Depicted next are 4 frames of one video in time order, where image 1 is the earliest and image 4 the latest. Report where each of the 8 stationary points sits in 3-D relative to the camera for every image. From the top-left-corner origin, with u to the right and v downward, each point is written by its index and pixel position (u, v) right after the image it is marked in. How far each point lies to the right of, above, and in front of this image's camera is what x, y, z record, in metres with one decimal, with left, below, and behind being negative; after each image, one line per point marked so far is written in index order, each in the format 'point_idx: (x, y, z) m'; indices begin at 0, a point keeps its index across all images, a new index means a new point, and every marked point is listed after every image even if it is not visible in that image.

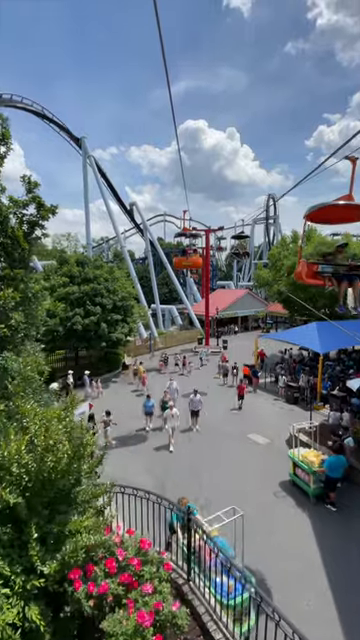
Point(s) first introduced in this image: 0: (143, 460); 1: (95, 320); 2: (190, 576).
0: (-1.4, -5.0, +10.0) m
1: (-5.5, 0.0, +18.4) m
2: (+0.1, -3.7, +4.1) m
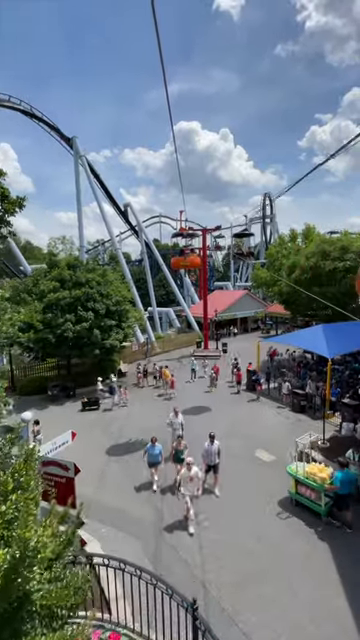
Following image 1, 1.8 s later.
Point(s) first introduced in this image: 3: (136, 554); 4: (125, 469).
0: (-1.3, -5.2, +9.0) m
1: (-5.7, -0.4, +17.3) m
2: (+0.2, -3.9, +3.0) m
3: (-1.0, -5.5, +6.6) m
4: (-1.9, -5.2, +9.8) m
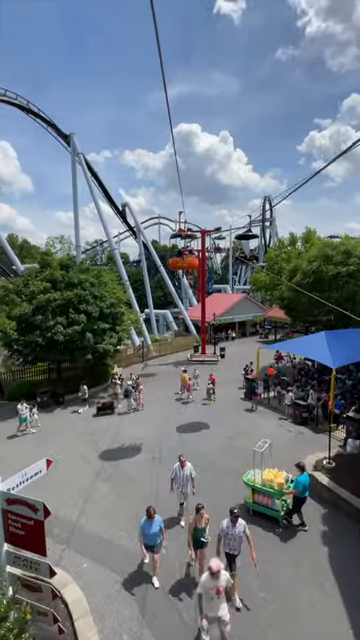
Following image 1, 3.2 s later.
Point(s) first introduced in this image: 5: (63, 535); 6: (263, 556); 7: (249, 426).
0: (-1.6, -5.4, +8.2) m
1: (-5.9, -0.6, +16.5) m
2: (0.0, -4.1, +2.2) m
3: (-1.2, -5.6, +5.8) m
4: (-2.1, -5.4, +9.0) m
5: (-3.0, -5.6, +7.3) m
6: (+2.0, -5.5, +6.7) m
7: (+3.1, -4.8, +12.9) m
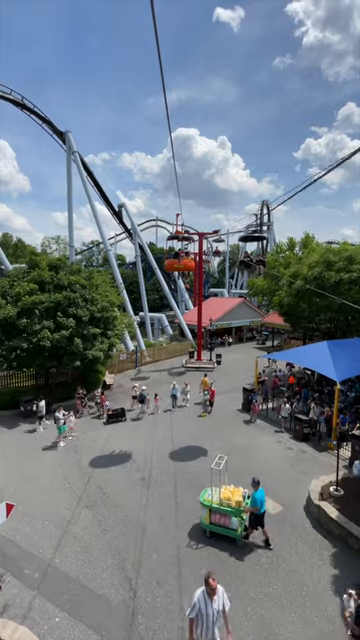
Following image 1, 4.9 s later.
0: (-1.8, -5.7, +7.2) m
1: (-6.2, -0.8, +15.5) m
2: (-0.1, -4.3, +1.3) m
3: (-1.4, -5.9, +4.8) m
4: (-2.4, -5.6, +8.0) m
5: (-3.3, -5.8, +6.3) m
6: (+1.7, -5.8, +5.8) m
7: (+2.8, -5.2, +12.0) m
